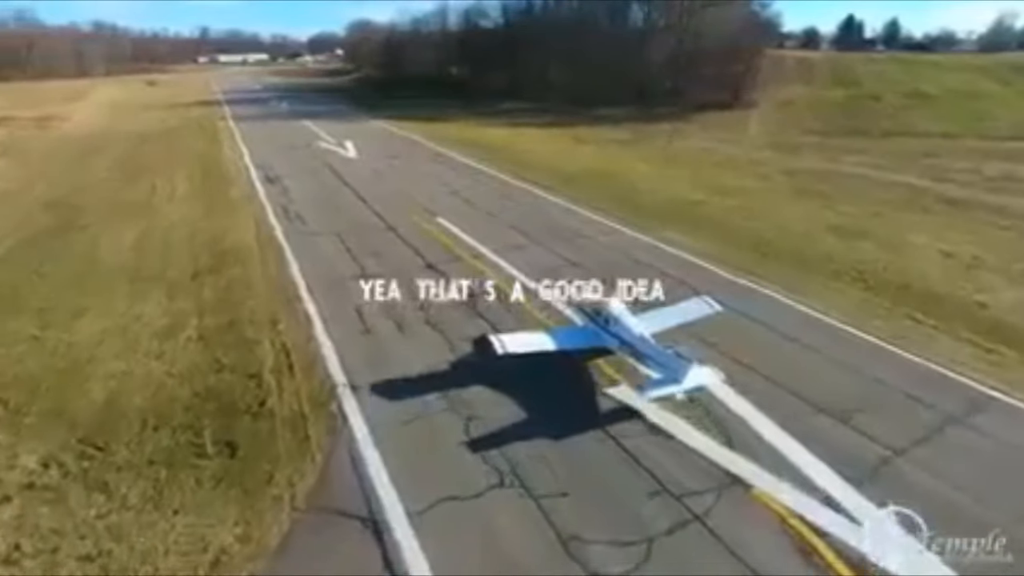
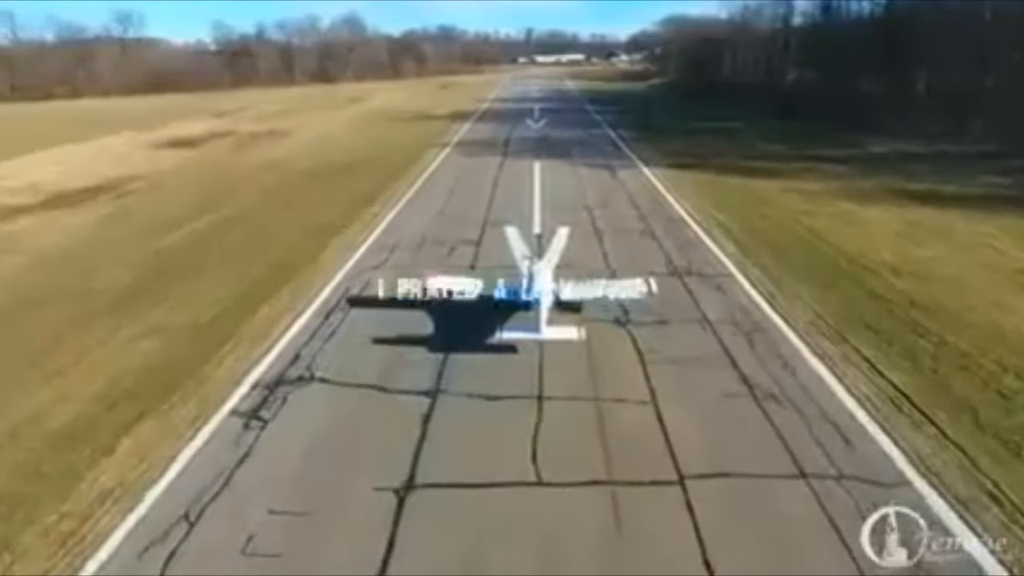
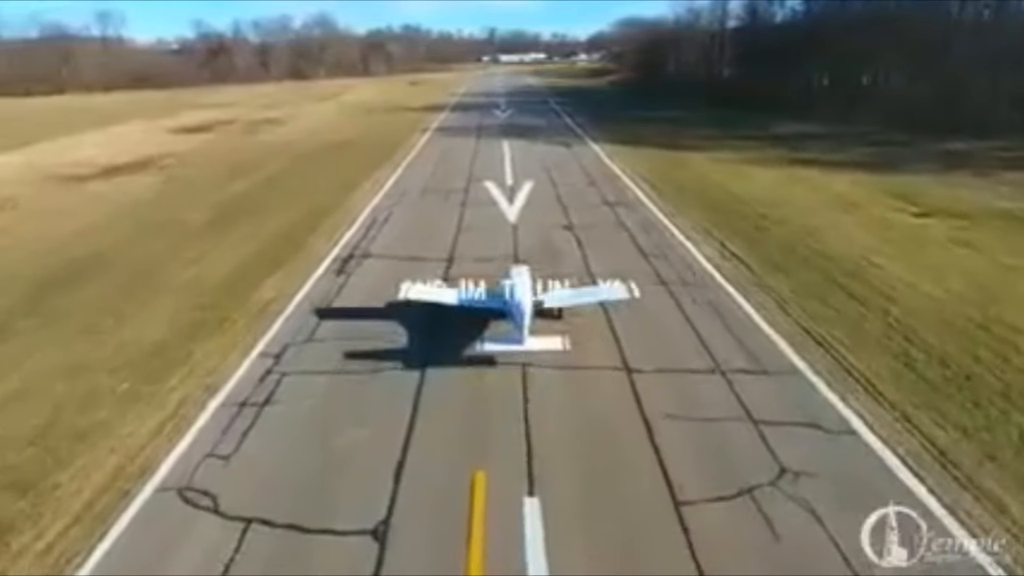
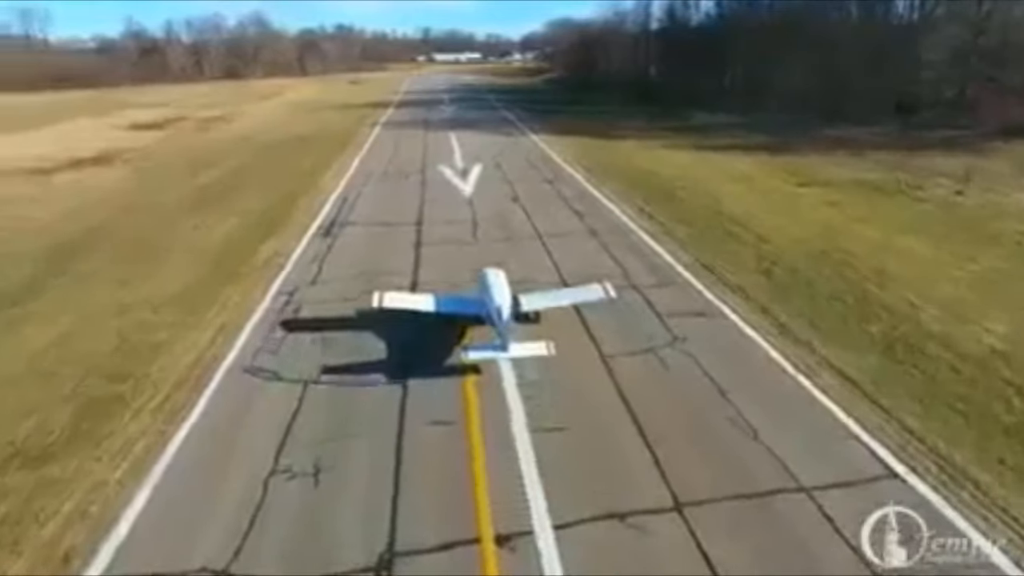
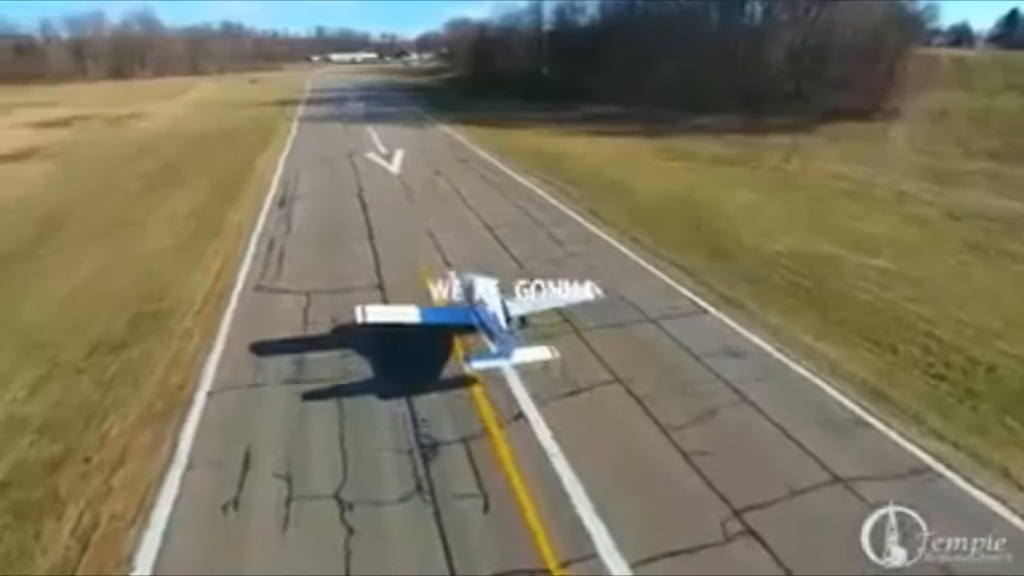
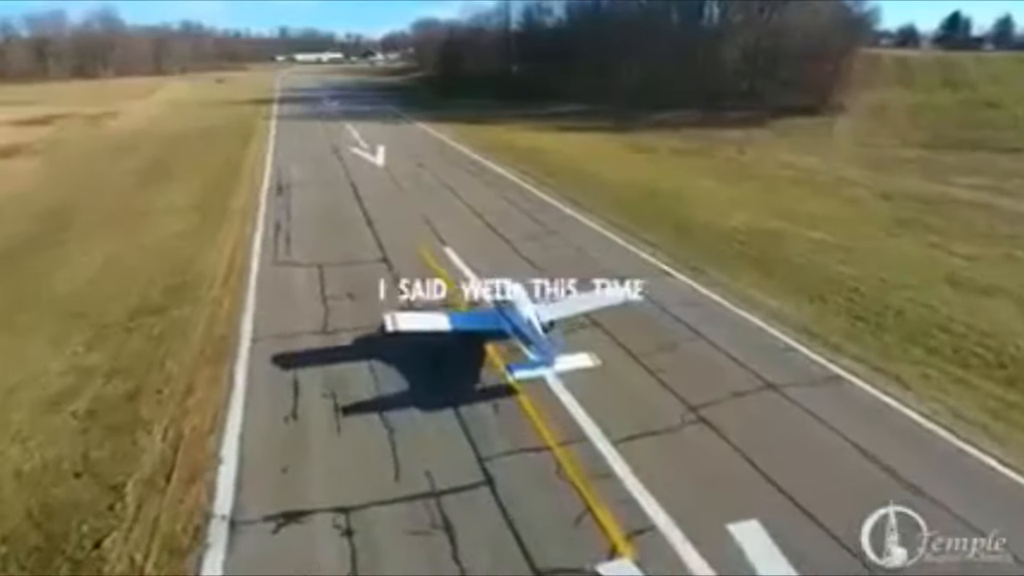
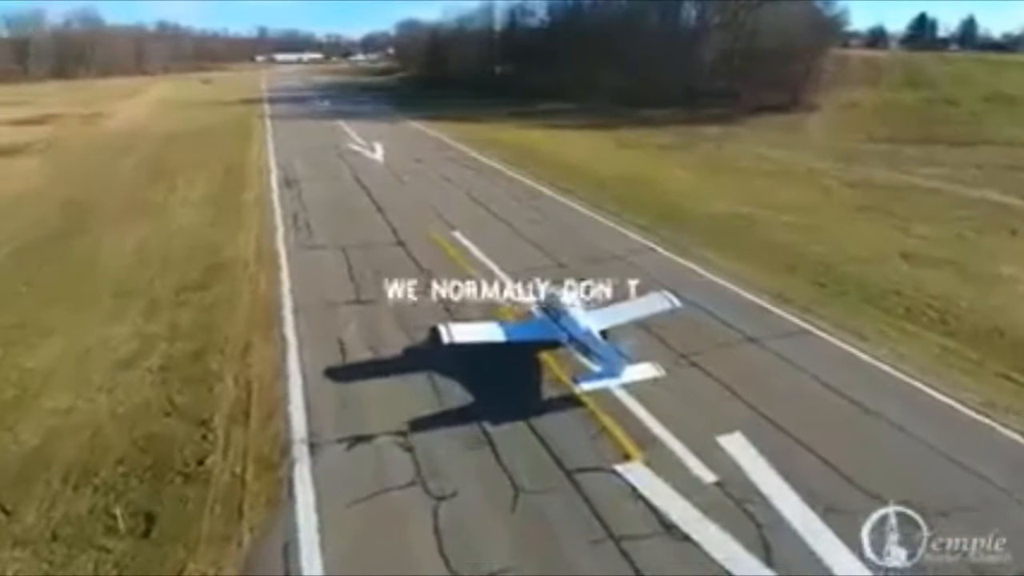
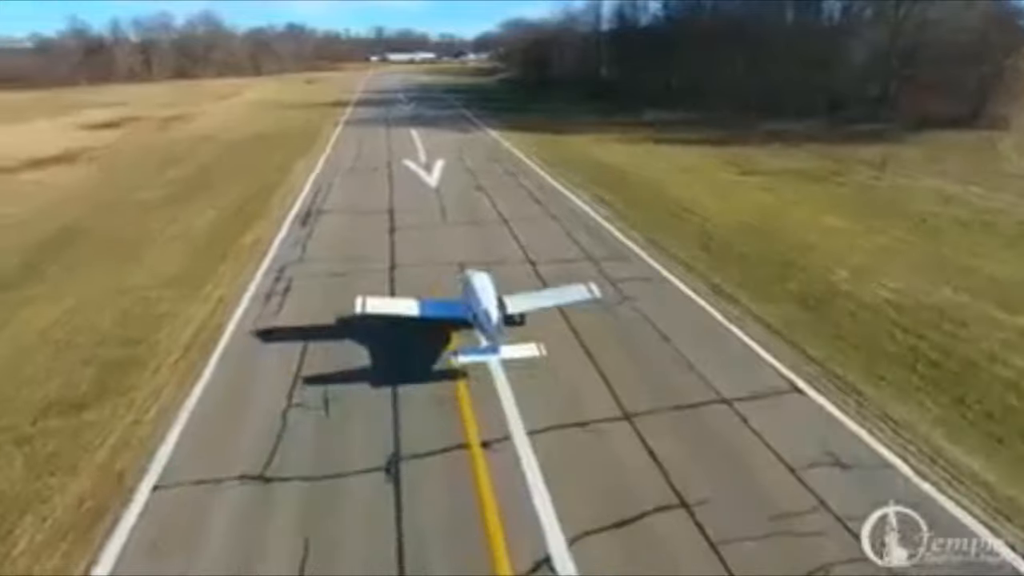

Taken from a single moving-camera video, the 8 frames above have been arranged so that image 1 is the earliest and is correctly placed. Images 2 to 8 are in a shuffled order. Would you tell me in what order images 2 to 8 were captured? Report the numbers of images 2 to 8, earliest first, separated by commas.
7, 6, 5, 8, 4, 3, 2
